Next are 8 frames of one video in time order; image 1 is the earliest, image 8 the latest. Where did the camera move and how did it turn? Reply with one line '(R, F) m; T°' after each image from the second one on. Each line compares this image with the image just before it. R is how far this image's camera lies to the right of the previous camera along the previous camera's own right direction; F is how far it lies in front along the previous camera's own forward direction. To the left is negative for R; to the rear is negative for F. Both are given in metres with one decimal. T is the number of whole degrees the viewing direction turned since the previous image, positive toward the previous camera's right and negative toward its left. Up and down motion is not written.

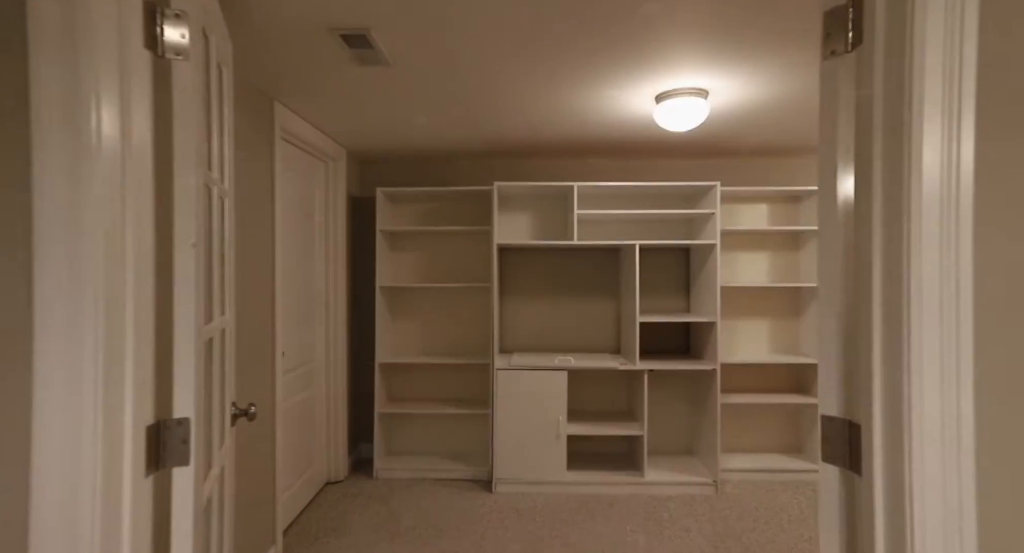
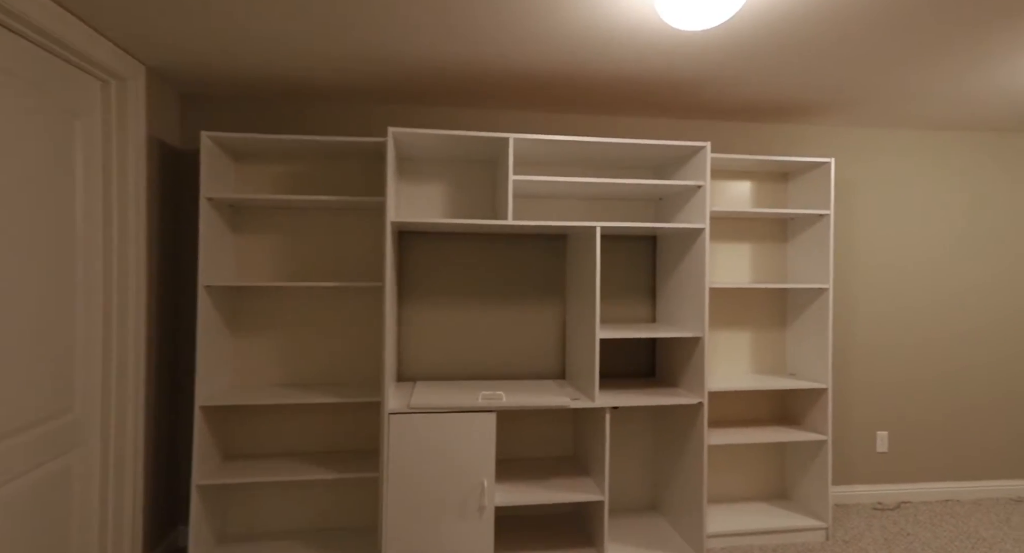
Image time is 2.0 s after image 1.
(0.0, +1.0) m; +10°
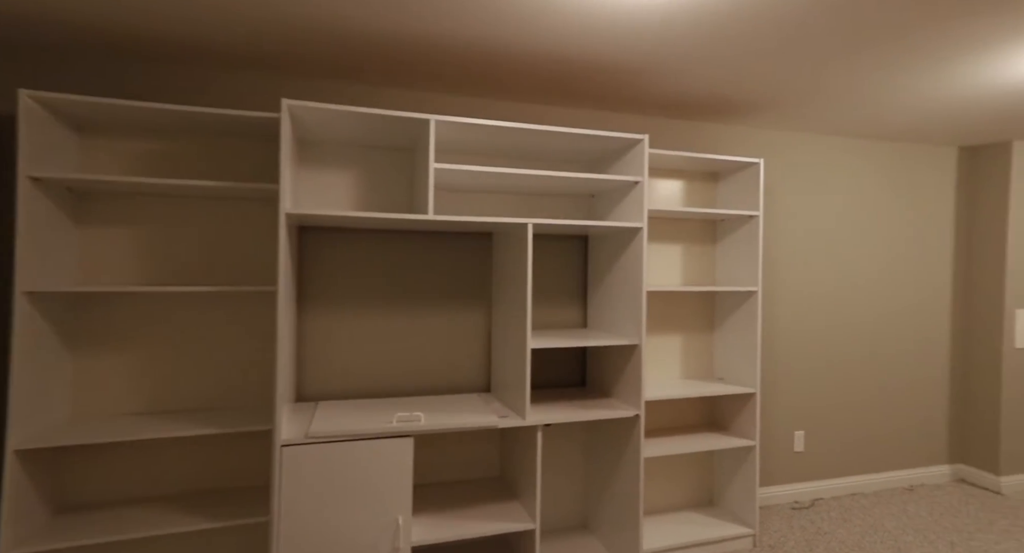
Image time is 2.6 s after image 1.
(0.0, +0.3) m; +10°
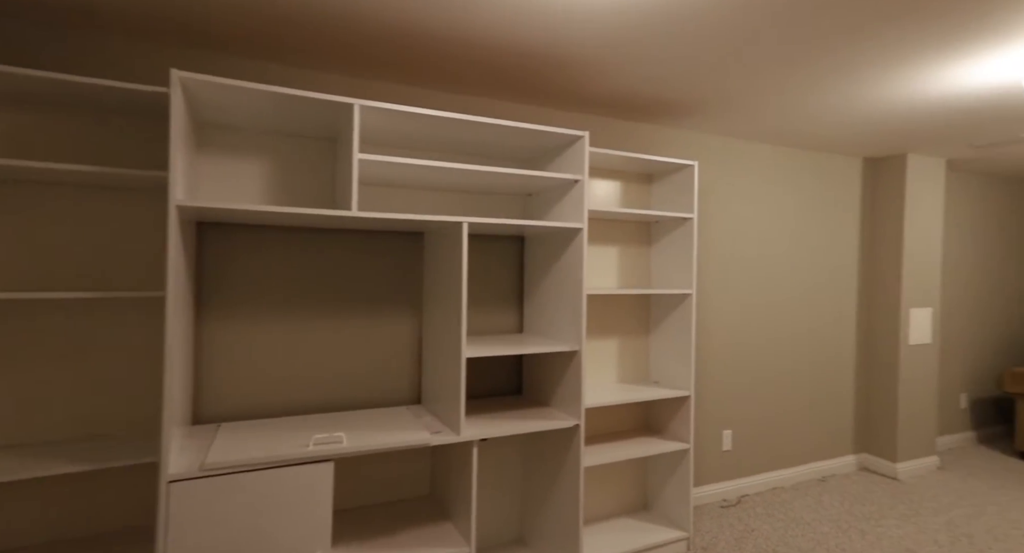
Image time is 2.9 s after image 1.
(0.0, +0.1) m; +8°
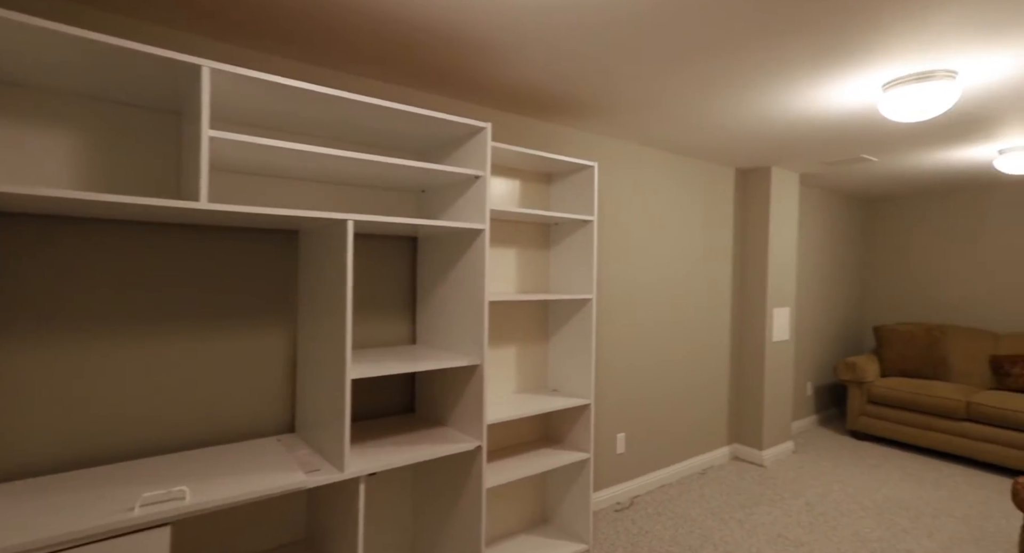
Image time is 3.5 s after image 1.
(0.0, +0.2) m; +13°
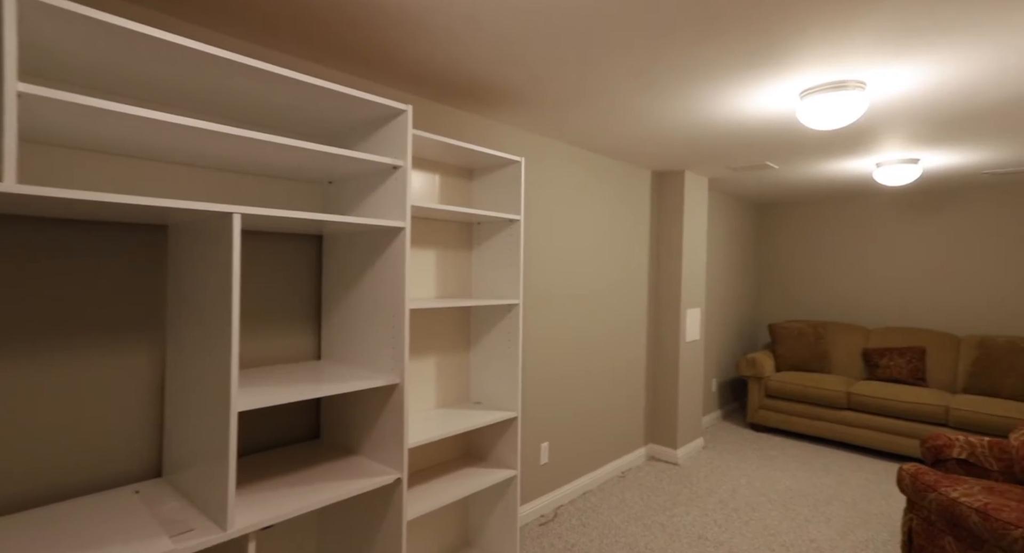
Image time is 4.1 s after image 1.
(-0.1, +0.2) m; +10°
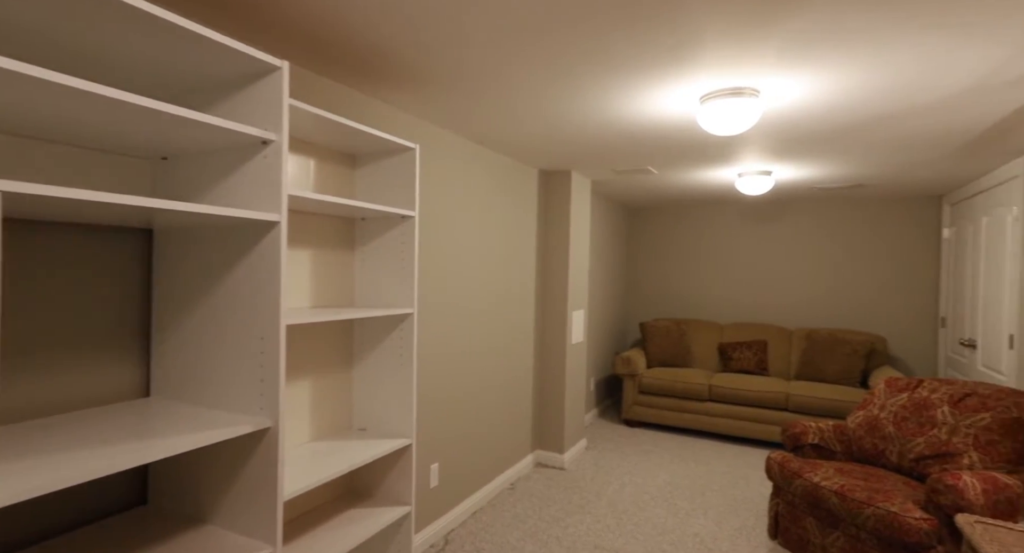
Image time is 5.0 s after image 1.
(-0.1, +0.3) m; +15°
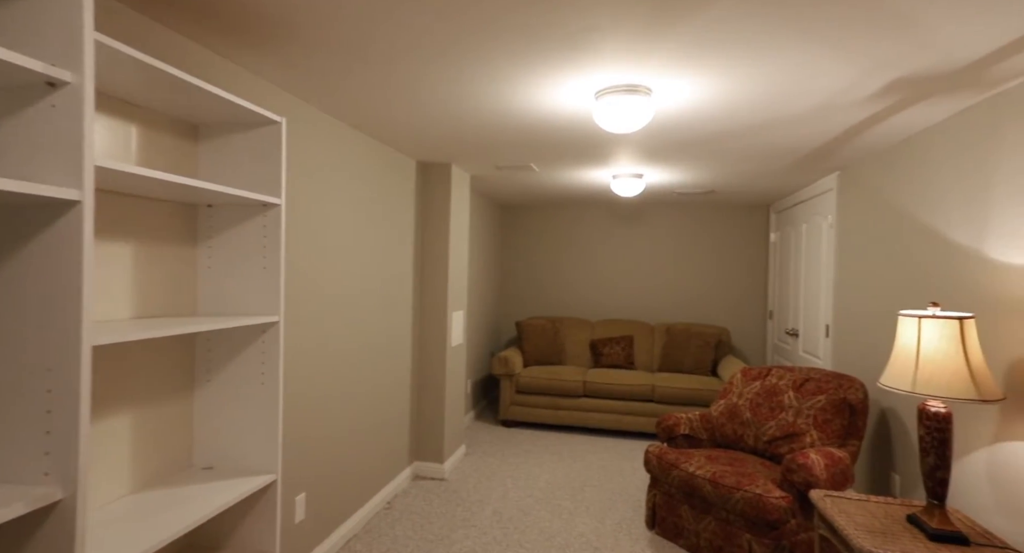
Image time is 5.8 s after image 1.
(-0.1, +0.2) m; +15°
